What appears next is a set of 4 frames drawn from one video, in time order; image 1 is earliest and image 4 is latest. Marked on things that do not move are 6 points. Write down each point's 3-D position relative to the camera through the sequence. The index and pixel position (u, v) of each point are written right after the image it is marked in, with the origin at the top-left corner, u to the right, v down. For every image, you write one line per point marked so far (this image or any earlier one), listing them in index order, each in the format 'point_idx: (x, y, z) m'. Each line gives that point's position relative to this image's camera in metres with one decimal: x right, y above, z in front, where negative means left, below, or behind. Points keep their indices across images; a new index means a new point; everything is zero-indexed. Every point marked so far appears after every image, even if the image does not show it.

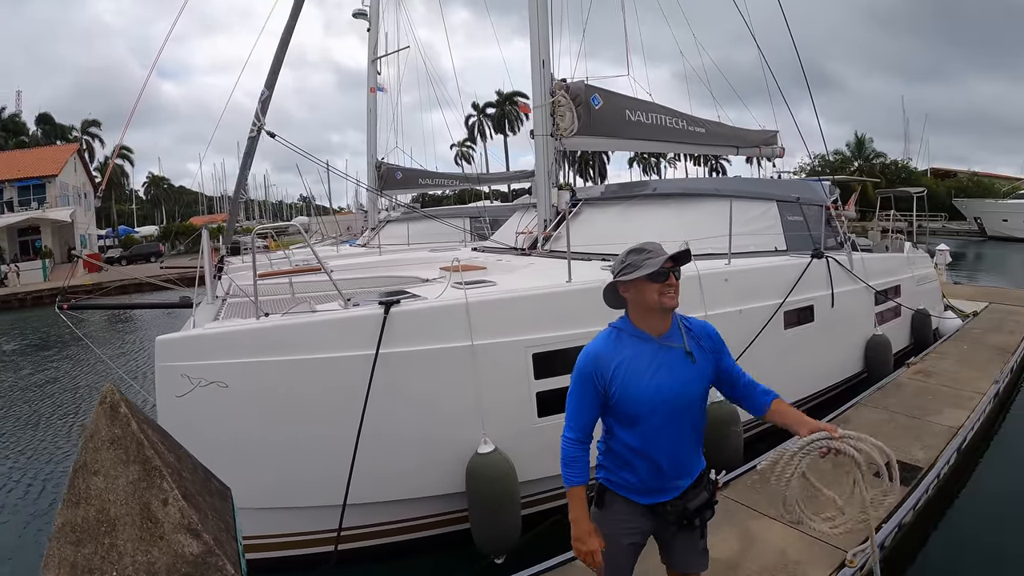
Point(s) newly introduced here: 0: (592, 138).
0: (+0.9, +1.7, +6.2) m
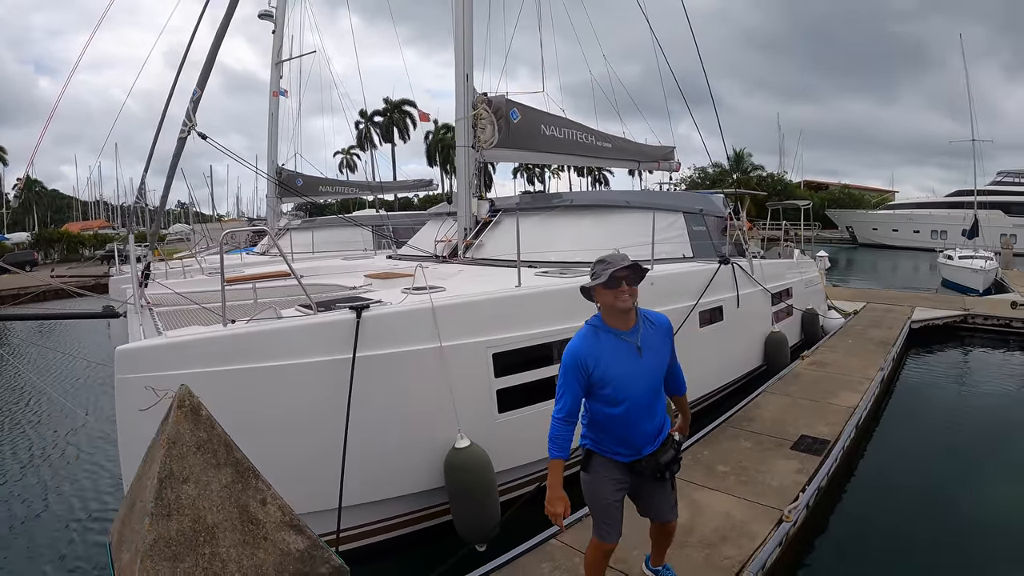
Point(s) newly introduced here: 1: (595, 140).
0: (0.0, +1.6, +6.4) m
1: (+1.0, +2.0, +7.1) m
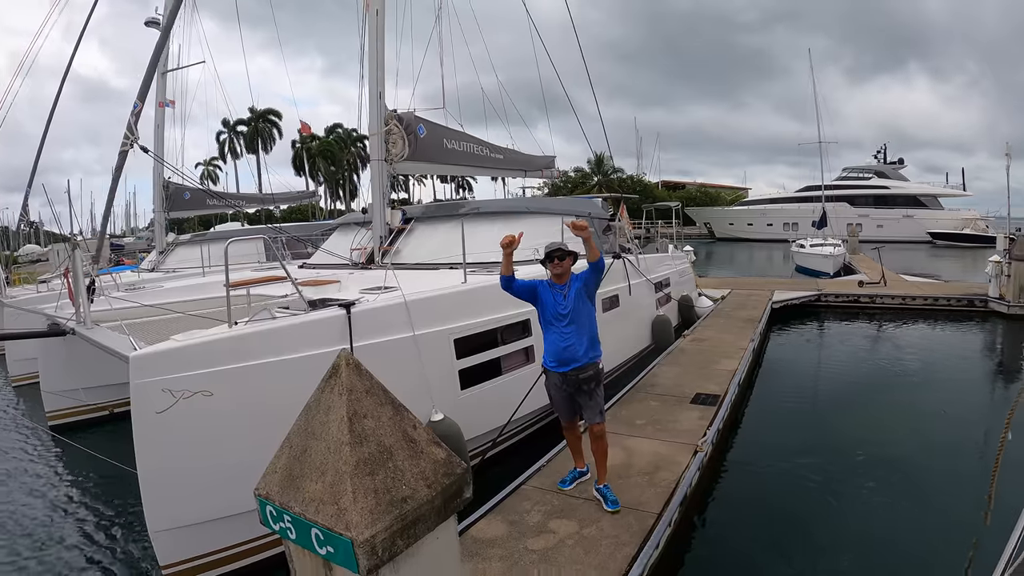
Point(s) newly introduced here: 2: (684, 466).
0: (-1.2, +1.6, +6.9) m
1: (-0.3, +2.0, +7.8) m
2: (+1.1, -1.1, +3.5) m
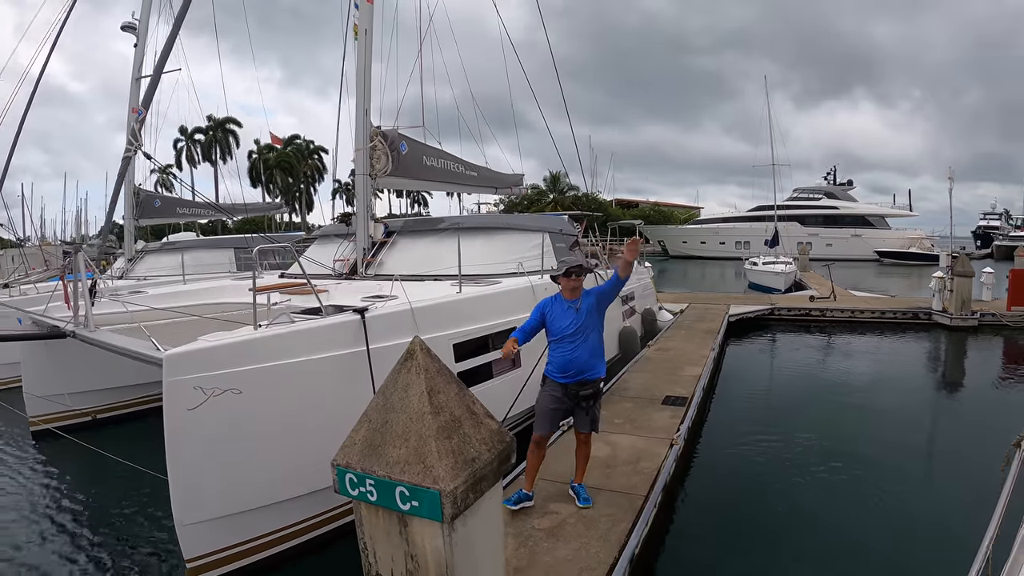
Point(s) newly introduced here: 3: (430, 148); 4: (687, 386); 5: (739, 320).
0: (-1.5, +1.5, +7.2) m
1: (-0.7, +1.8, +8.2) m
2: (+1.1, -1.2, +3.9) m
3: (-1.1, +2.0, +7.7) m
4: (+1.9, -1.1, +5.9) m
5: (+4.9, -0.7, +12.2) m
